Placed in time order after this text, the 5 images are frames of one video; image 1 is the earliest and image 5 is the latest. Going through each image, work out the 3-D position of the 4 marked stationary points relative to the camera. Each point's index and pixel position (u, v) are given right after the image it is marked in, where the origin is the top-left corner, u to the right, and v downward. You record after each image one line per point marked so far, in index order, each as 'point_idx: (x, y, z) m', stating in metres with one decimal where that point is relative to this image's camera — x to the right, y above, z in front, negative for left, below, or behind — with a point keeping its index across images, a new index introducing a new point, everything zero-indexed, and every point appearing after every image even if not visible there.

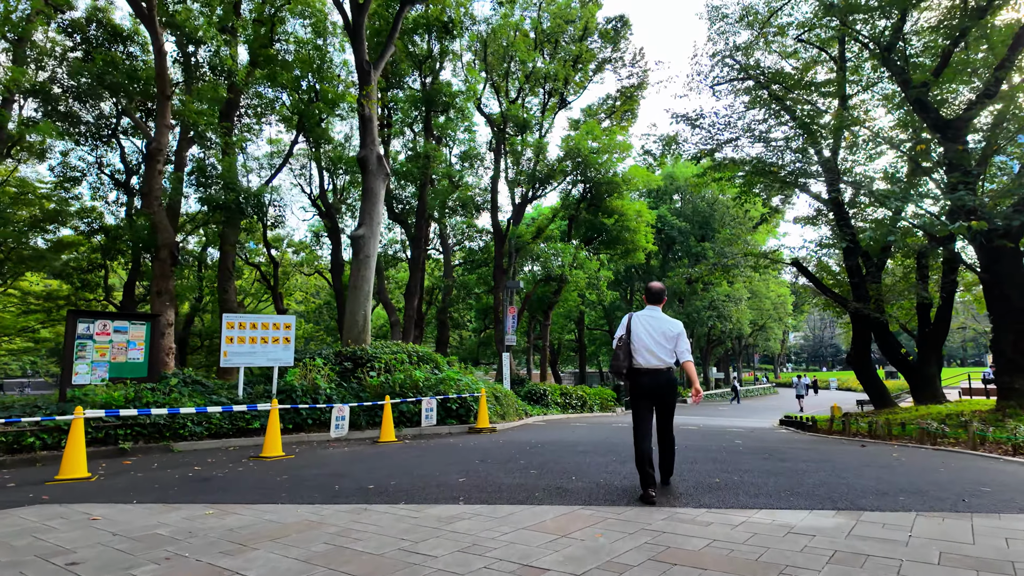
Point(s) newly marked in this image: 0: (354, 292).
0: (-3.0, -0.1, +11.3) m
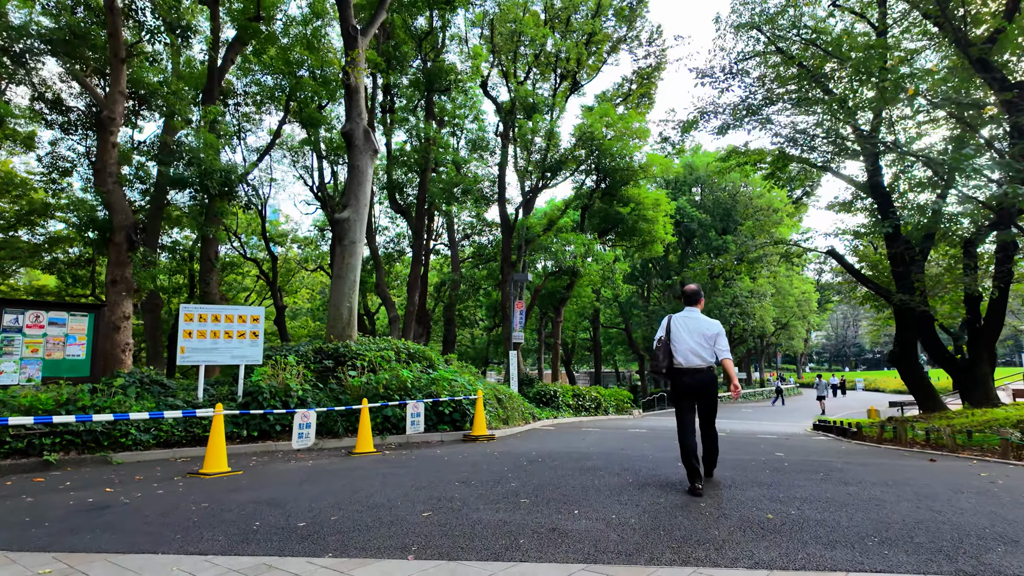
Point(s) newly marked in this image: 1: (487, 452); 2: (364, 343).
0: (-3.0, +0.1, +10.1) m
1: (-0.3, -2.0, +7.2) m
2: (-2.5, -0.9, +9.9) m
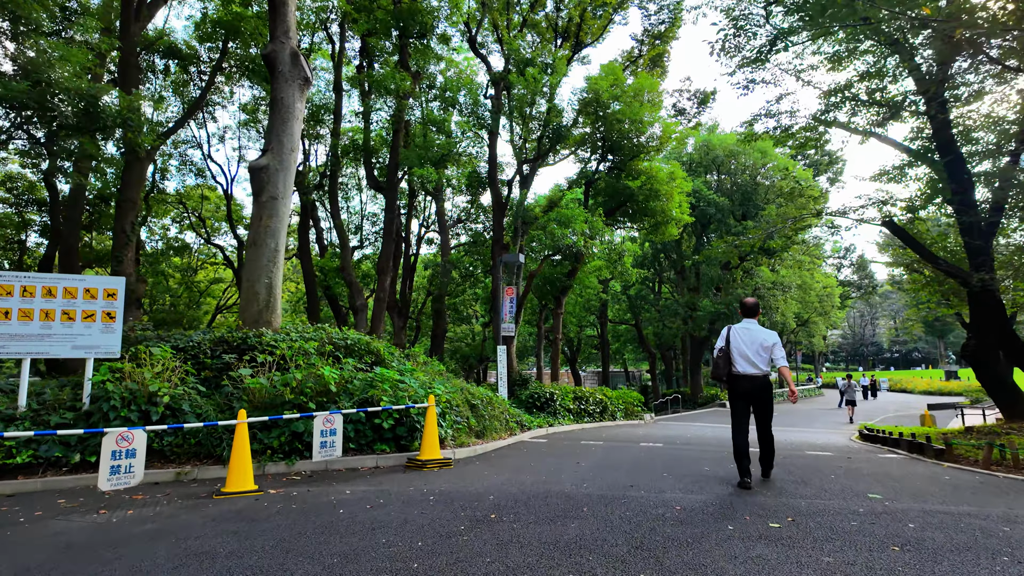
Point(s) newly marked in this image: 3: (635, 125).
0: (-3.3, +0.5, +7.6) m
1: (-0.7, -1.6, +4.7) m
2: (-2.8, -0.5, +7.4) m
3: (+3.8, +5.1, +18.5) m
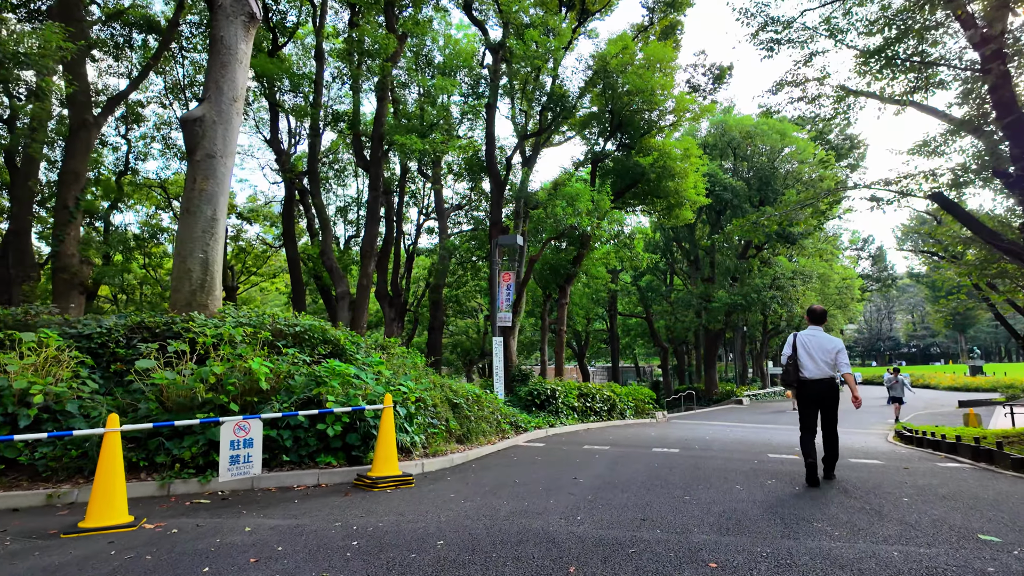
0: (-3.5, +0.7, +6.4) m
1: (-0.9, -1.4, +3.4) m
2: (-3.0, -0.3, +6.2) m
3: (+3.8, +5.4, +17.0) m
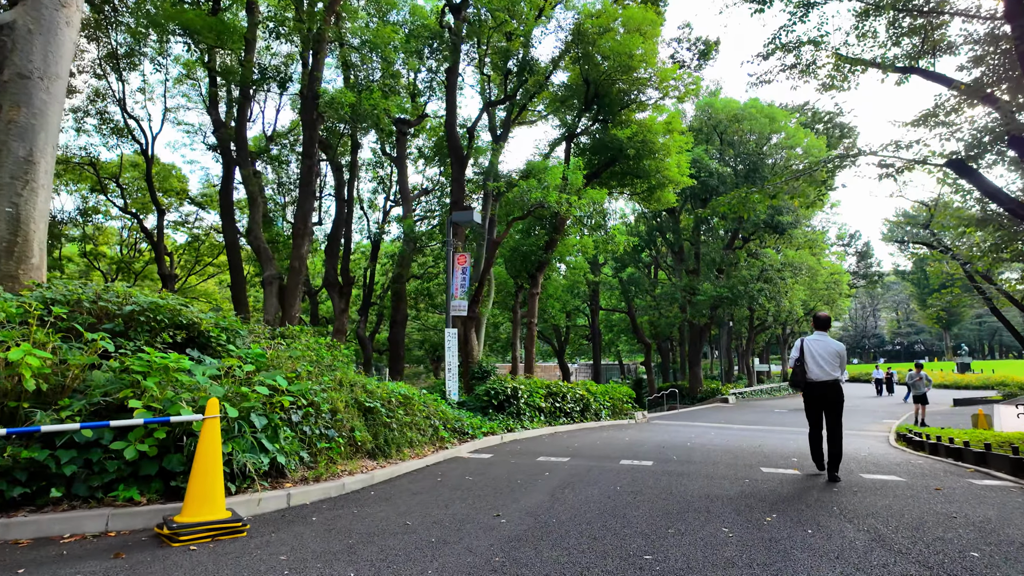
0: (-4.2, +1.0, +4.7) m
1: (-1.5, -1.1, +1.8) m
2: (-3.7, 0.0, +4.5) m
3: (+3.0, +5.7, +15.5) m
